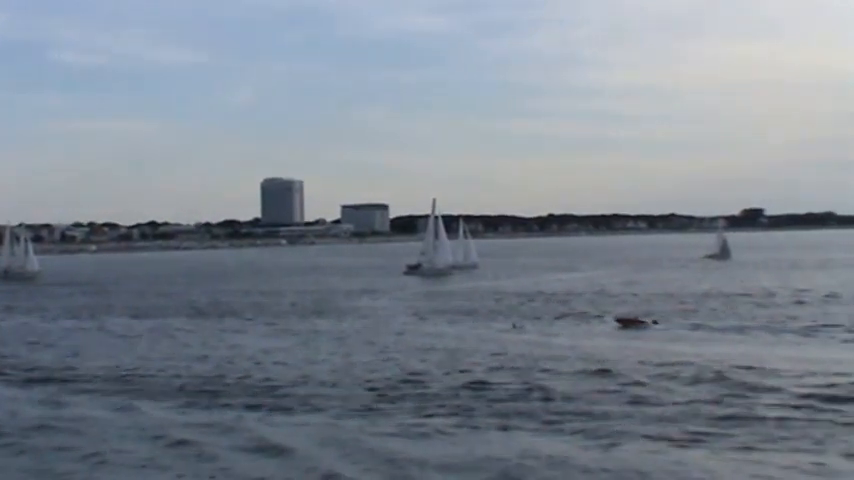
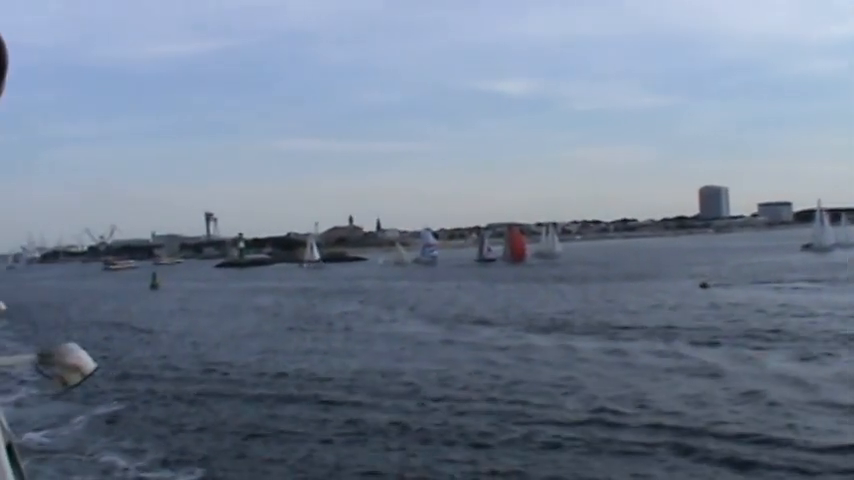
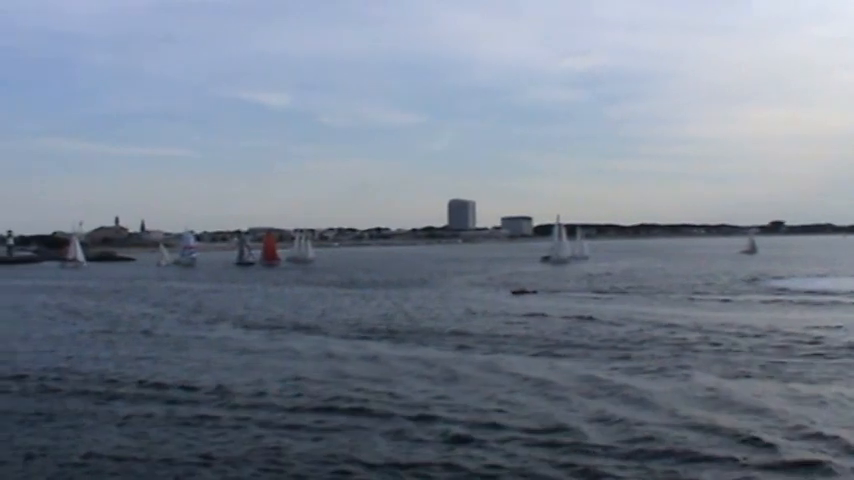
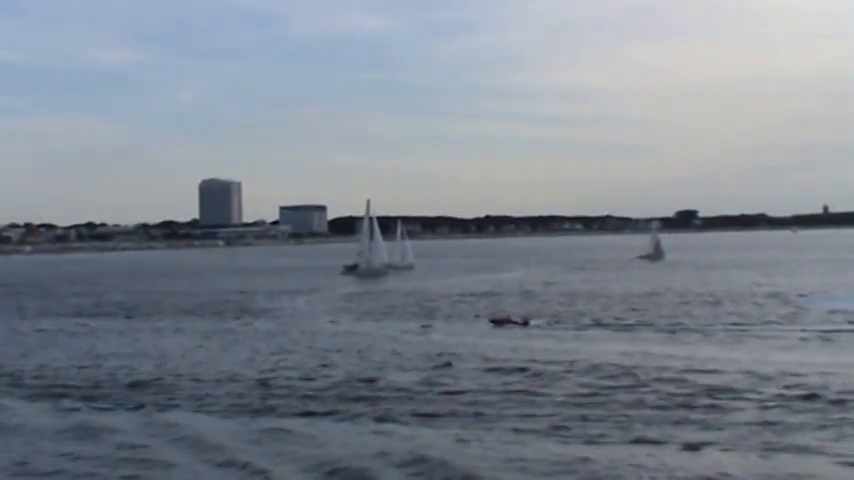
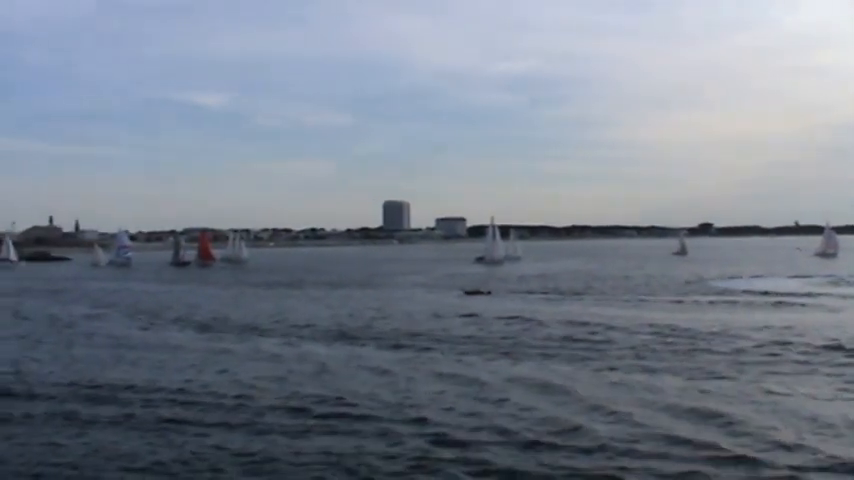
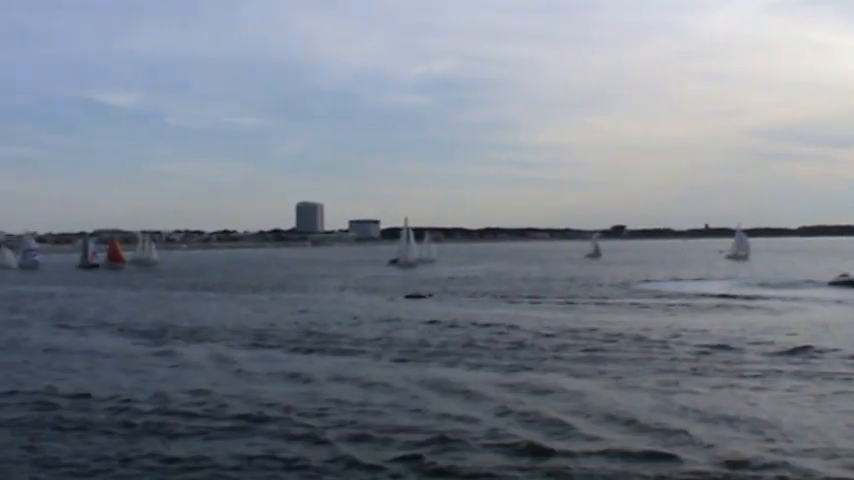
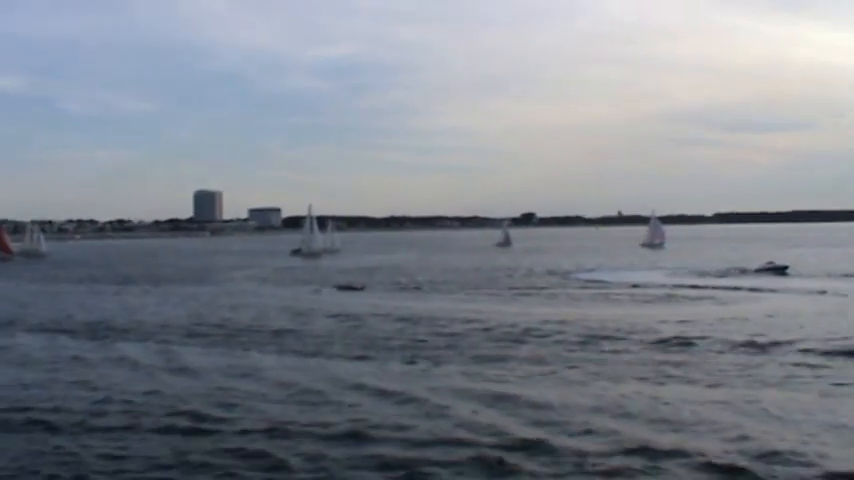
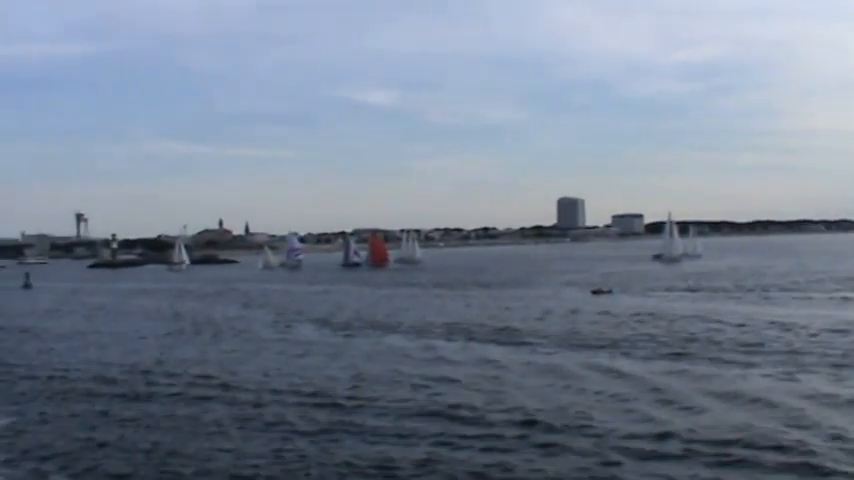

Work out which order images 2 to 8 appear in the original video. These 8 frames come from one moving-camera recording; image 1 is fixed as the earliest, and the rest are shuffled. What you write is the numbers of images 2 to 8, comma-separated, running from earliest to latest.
4, 7, 6, 5, 3, 8, 2
